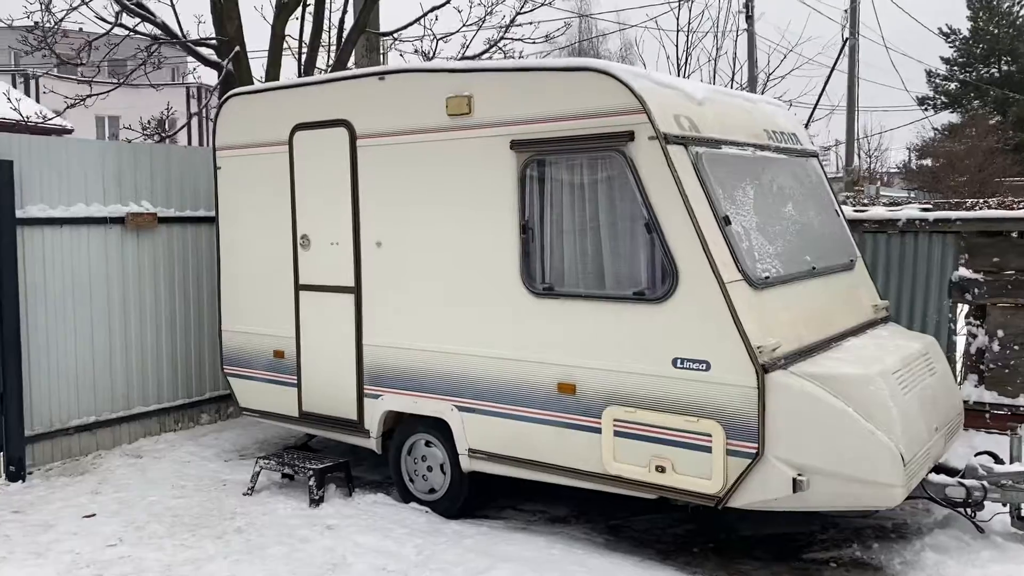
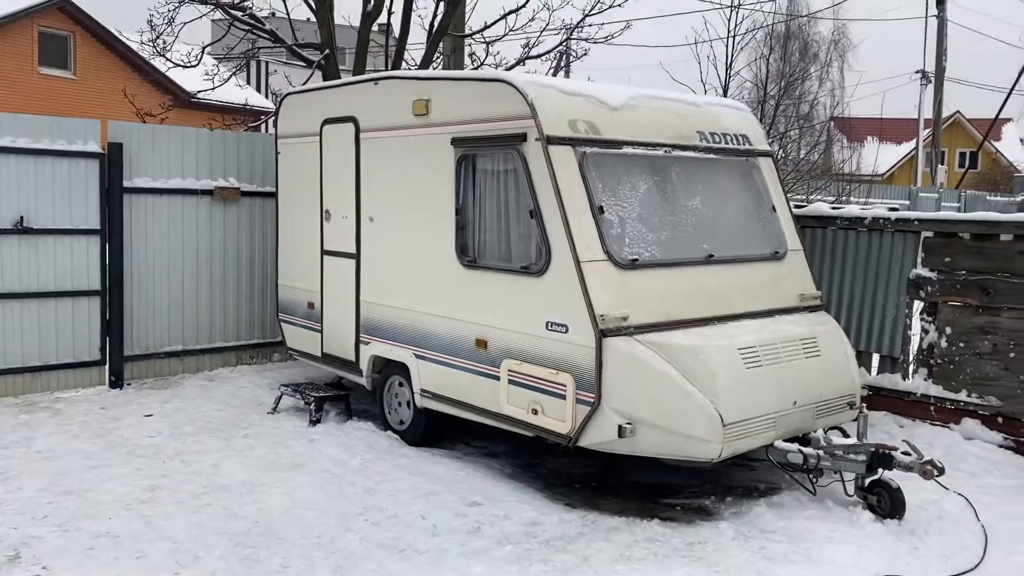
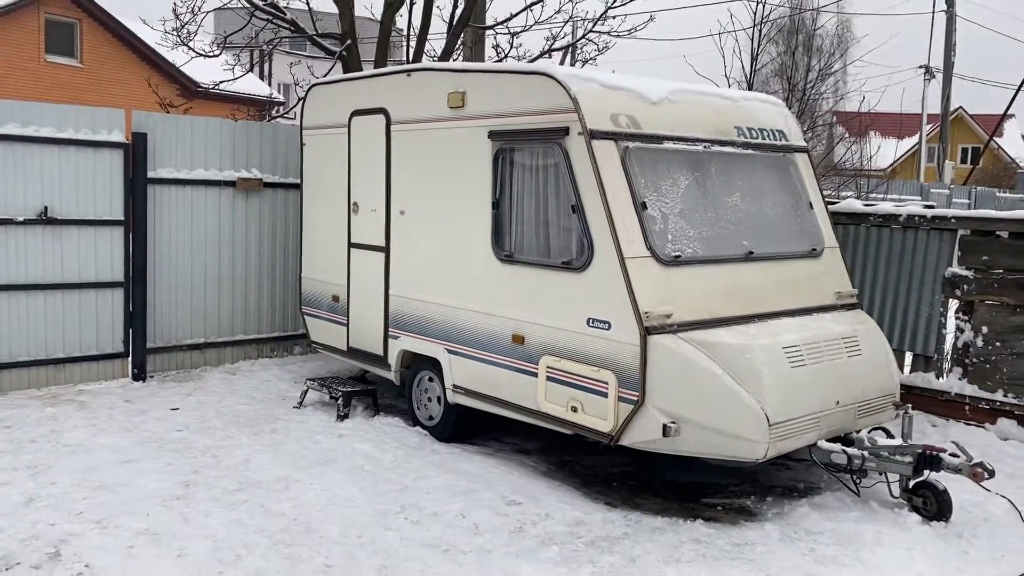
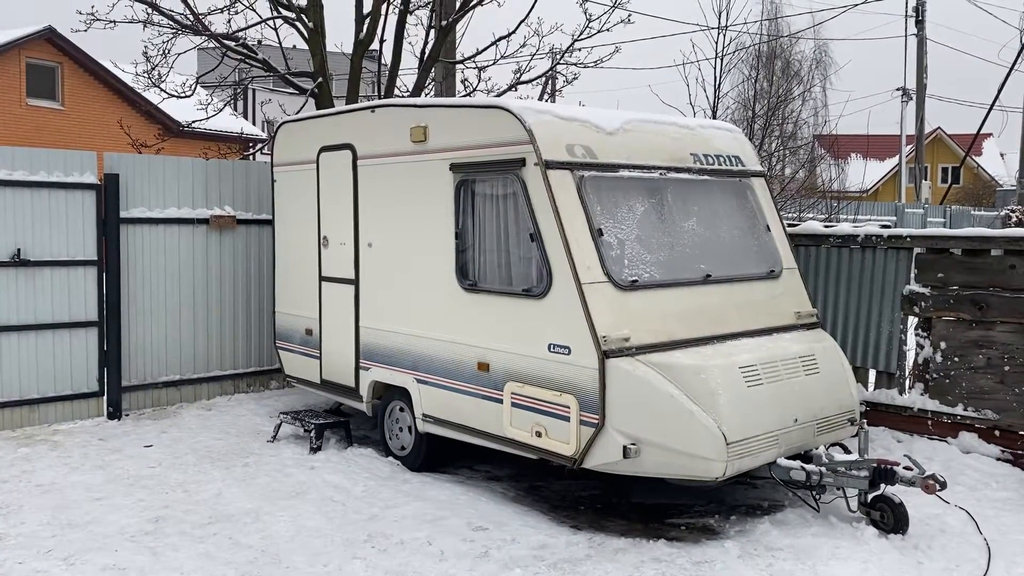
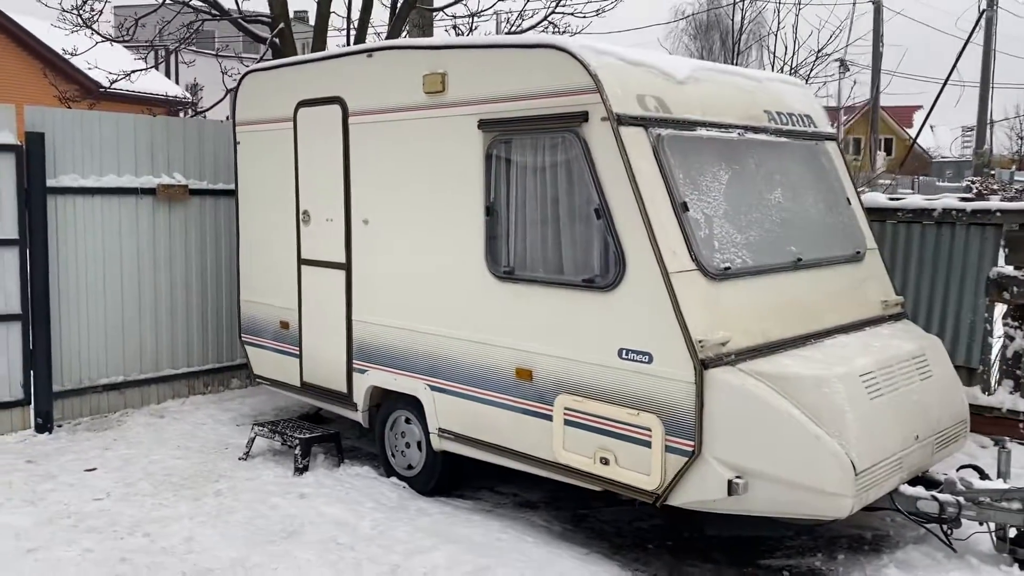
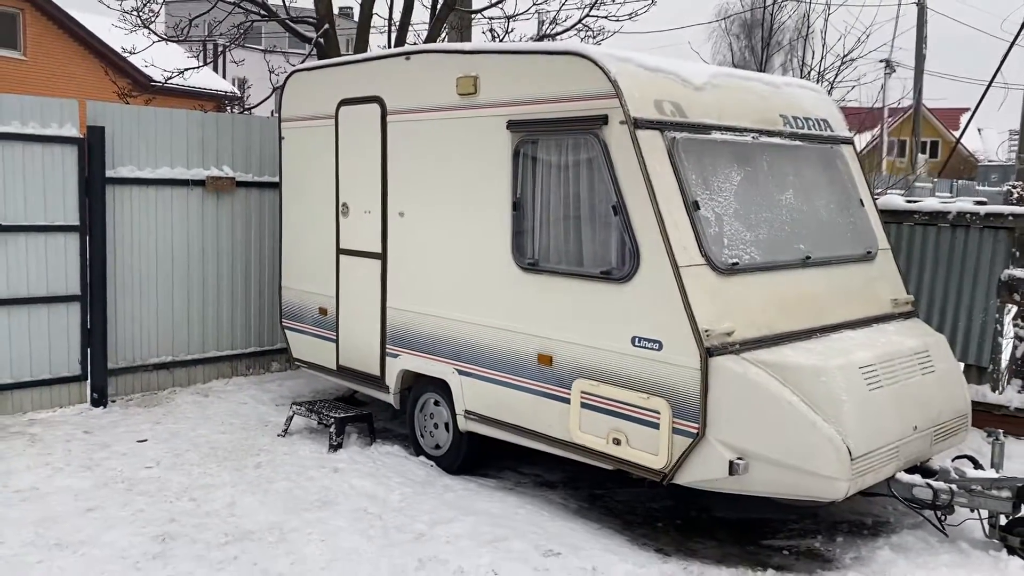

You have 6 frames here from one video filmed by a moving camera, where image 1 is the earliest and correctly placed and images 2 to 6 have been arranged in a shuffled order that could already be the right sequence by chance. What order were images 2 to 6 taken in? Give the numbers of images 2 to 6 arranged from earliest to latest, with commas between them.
5, 6, 3, 2, 4
